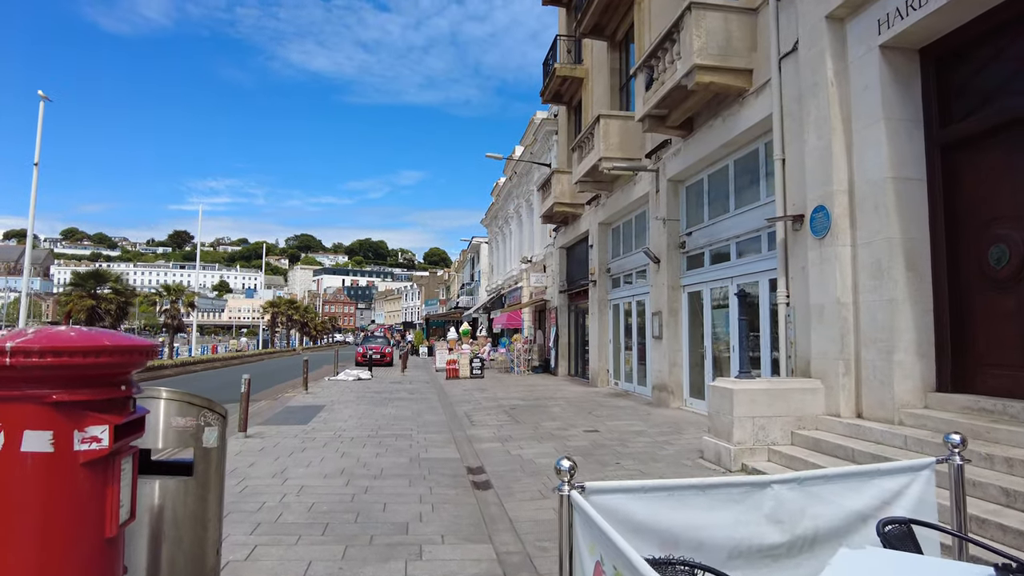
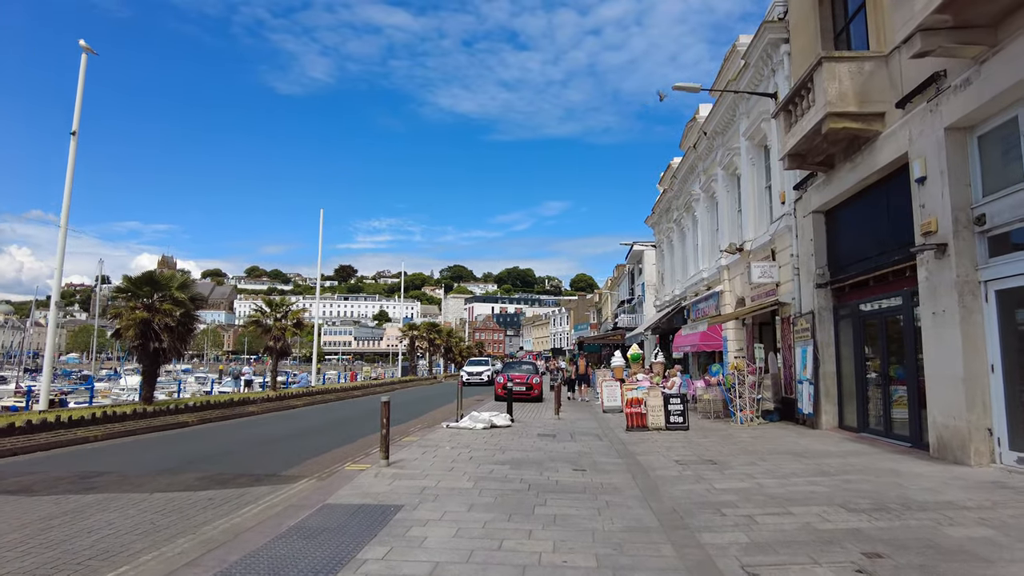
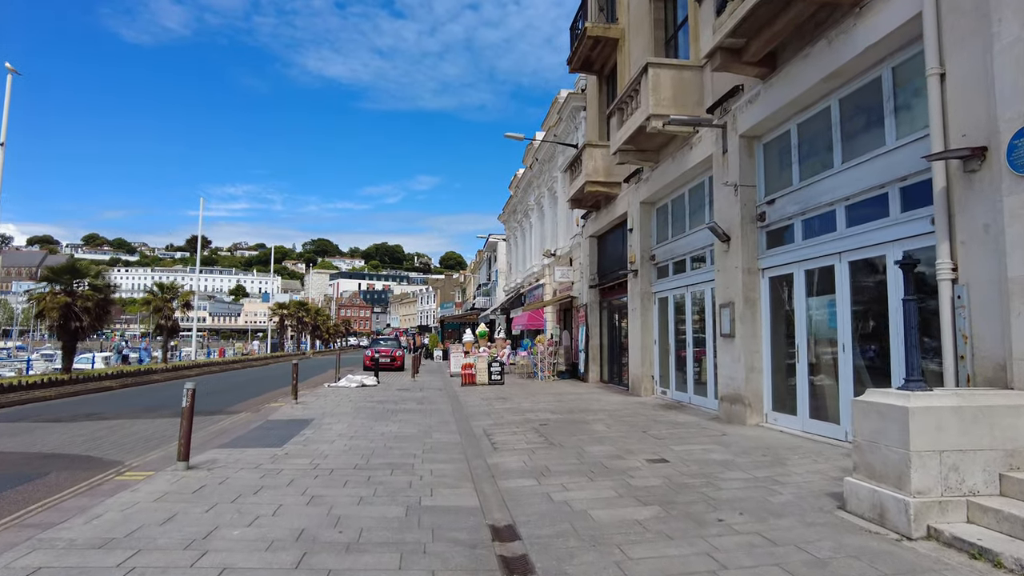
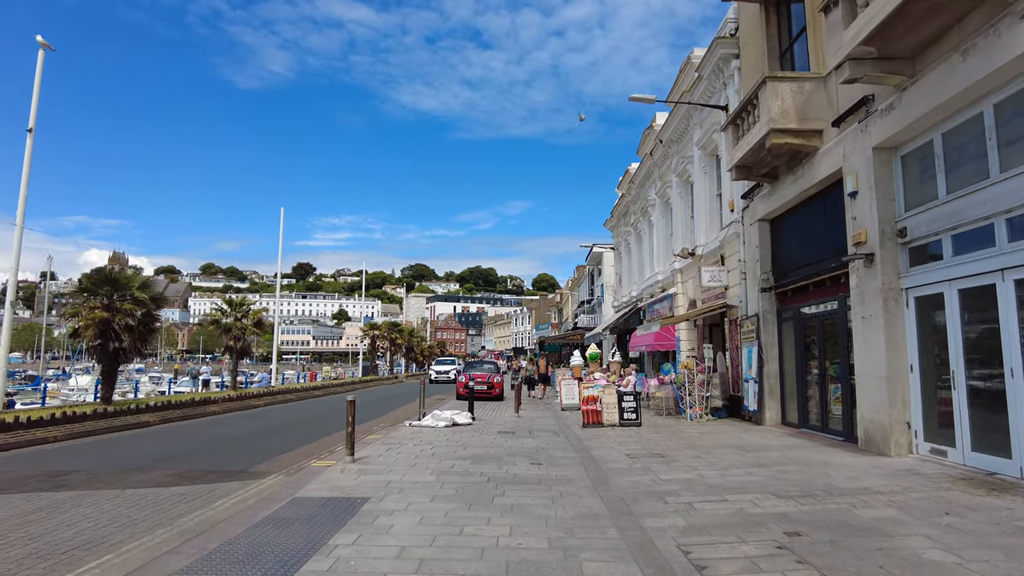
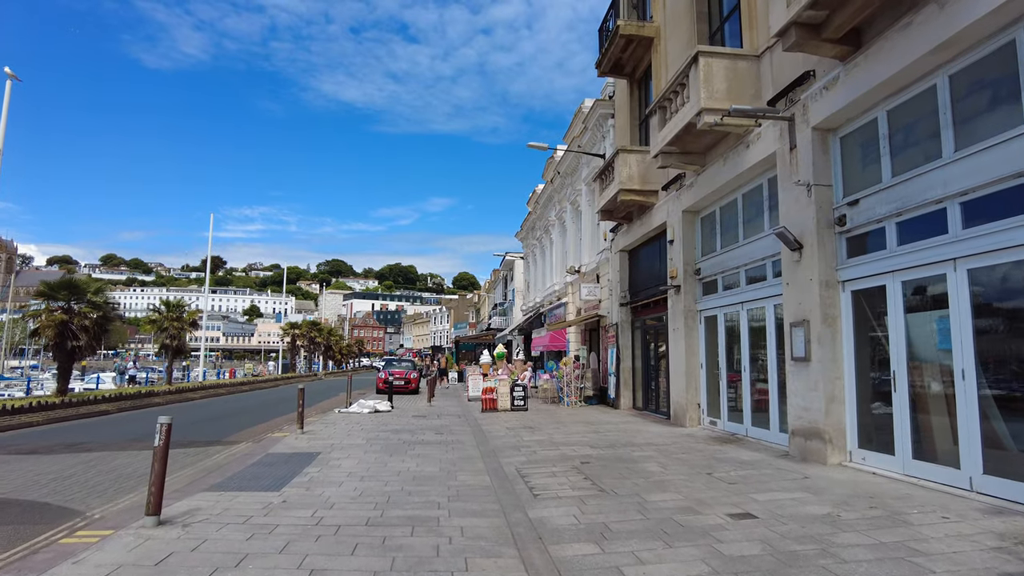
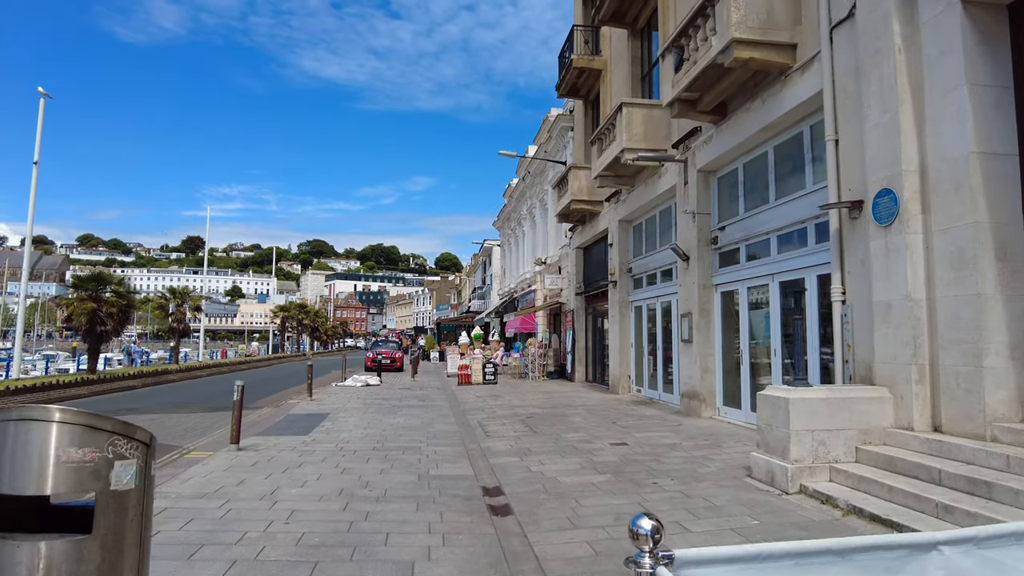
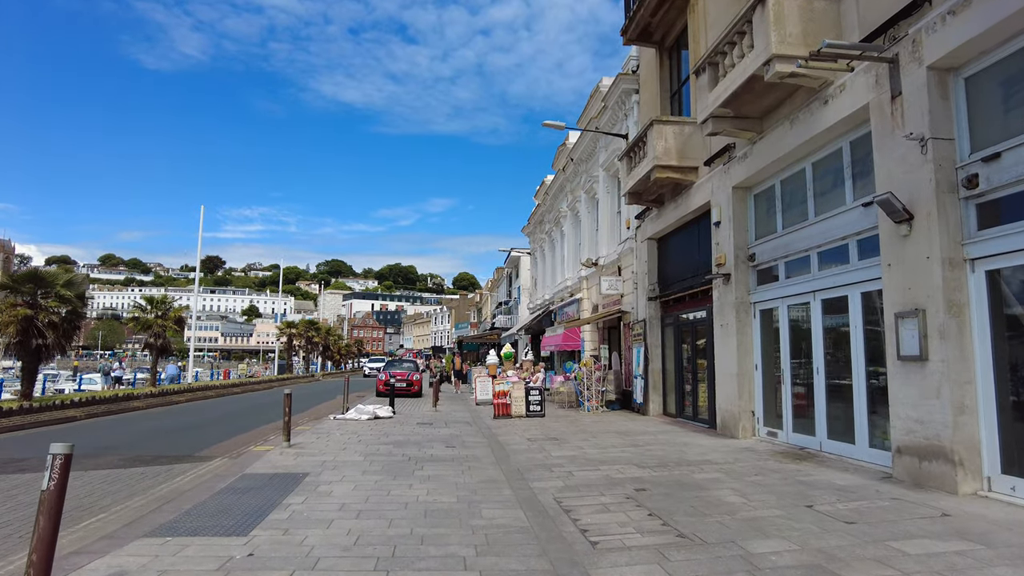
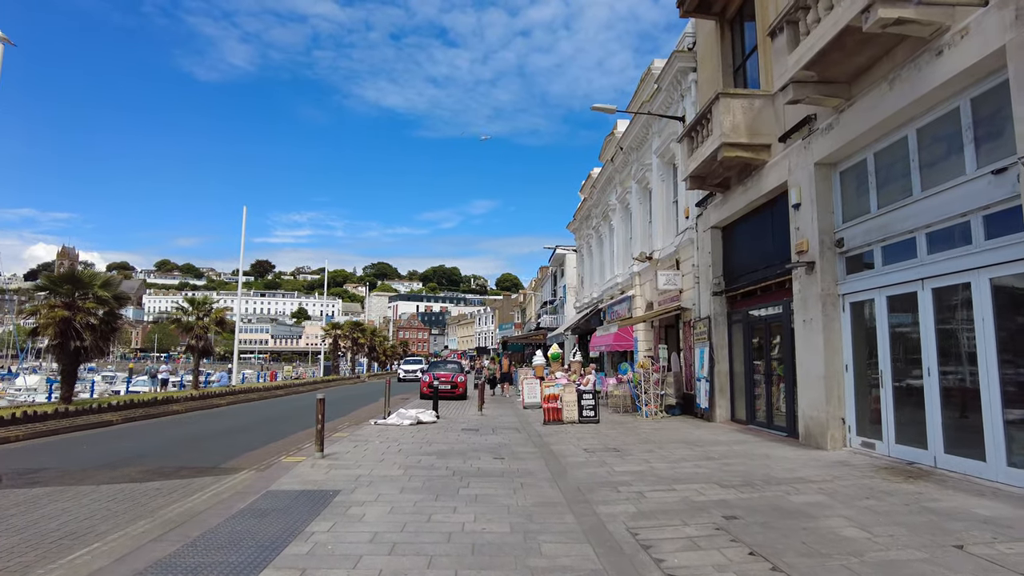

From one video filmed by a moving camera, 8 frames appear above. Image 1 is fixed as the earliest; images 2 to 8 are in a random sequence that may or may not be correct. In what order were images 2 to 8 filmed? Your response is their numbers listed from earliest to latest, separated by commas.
6, 3, 5, 7, 8, 4, 2
